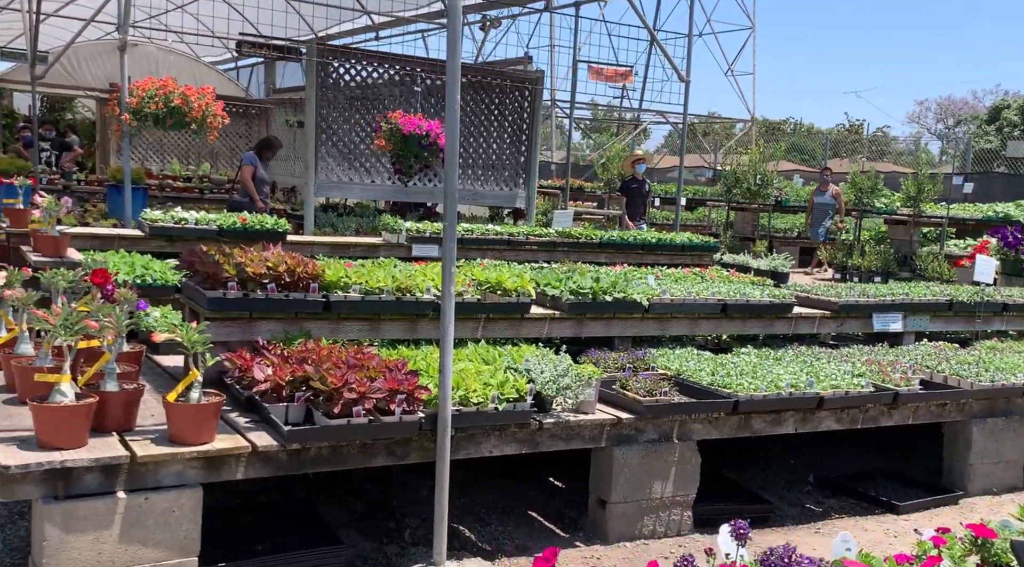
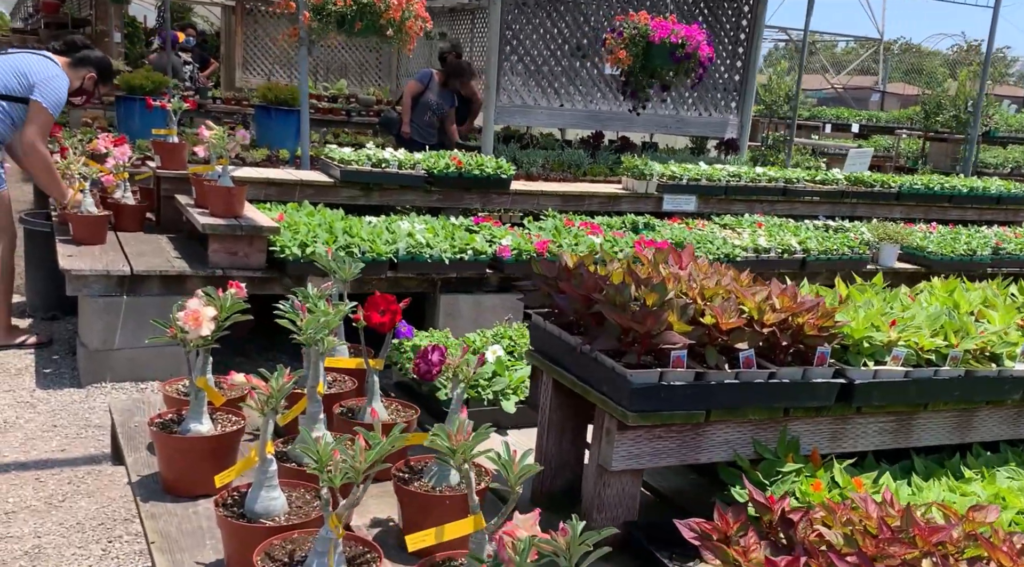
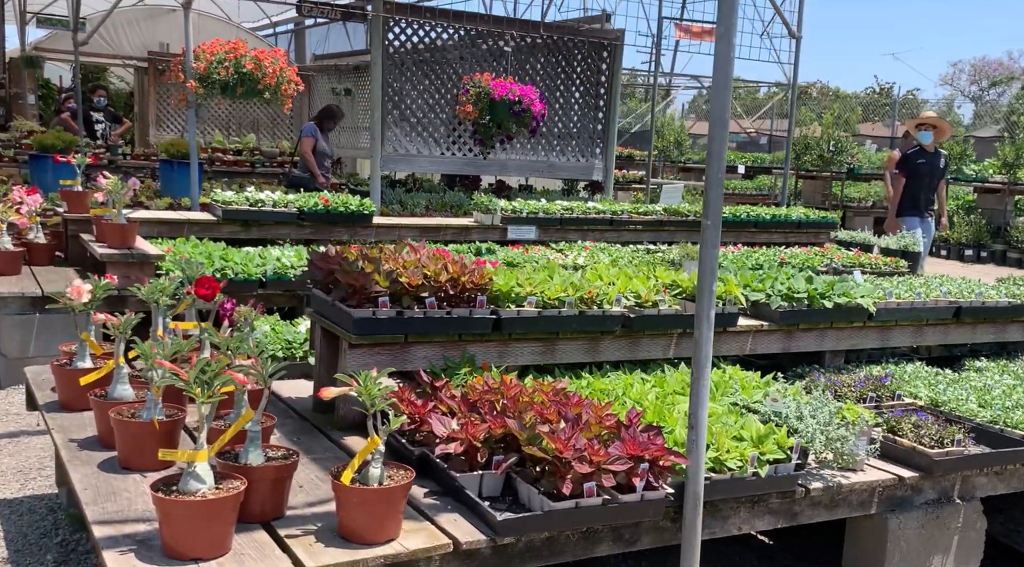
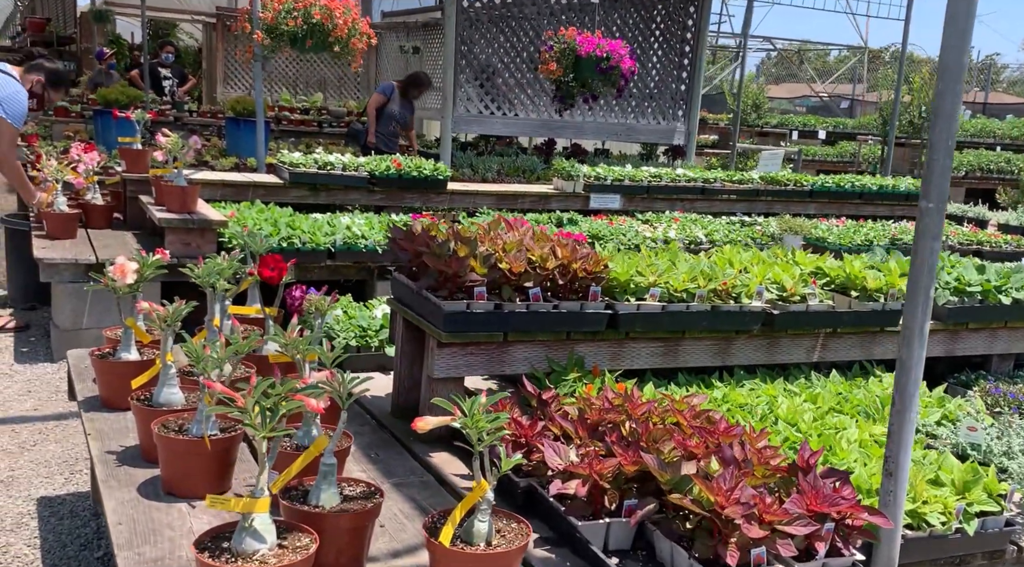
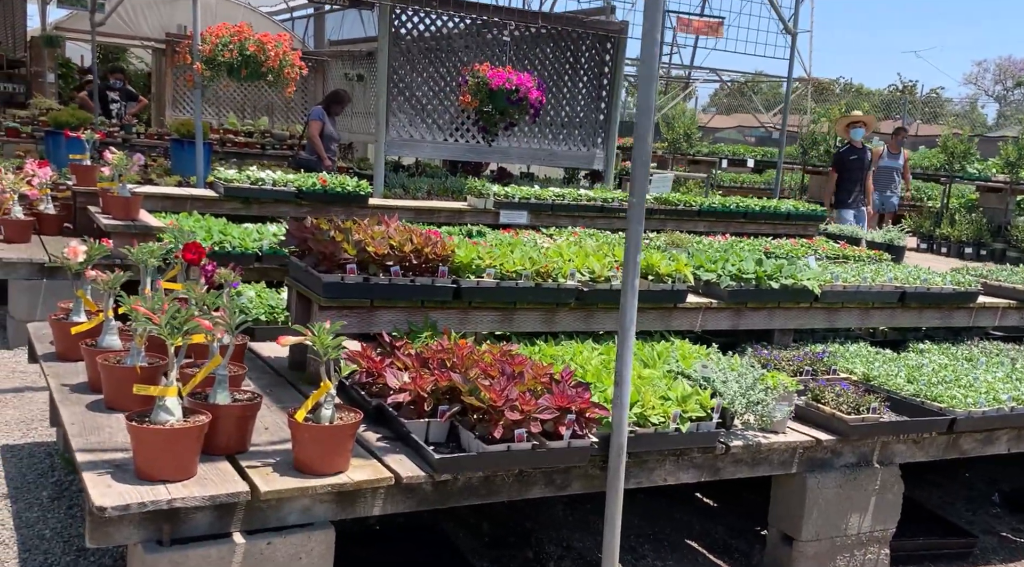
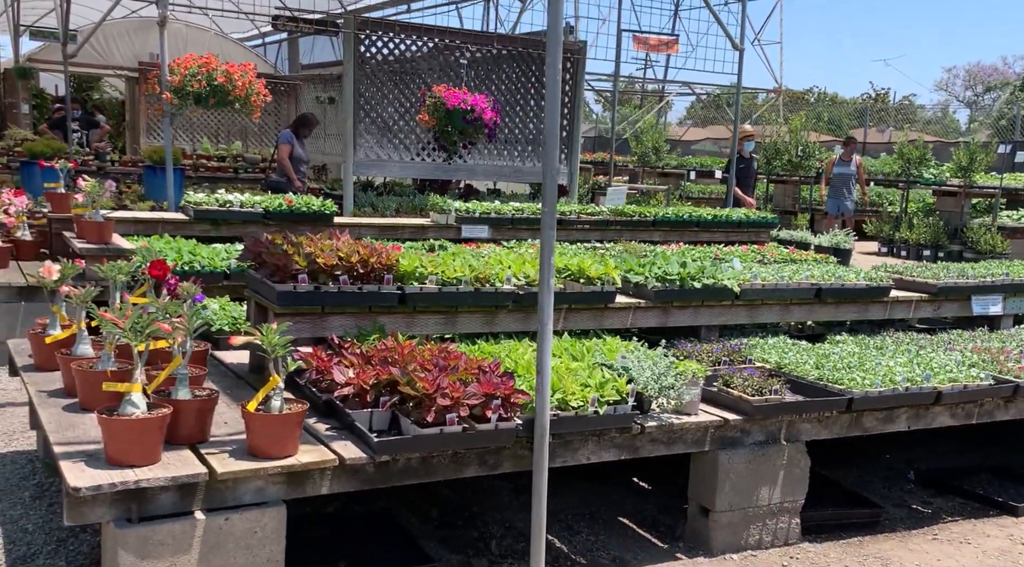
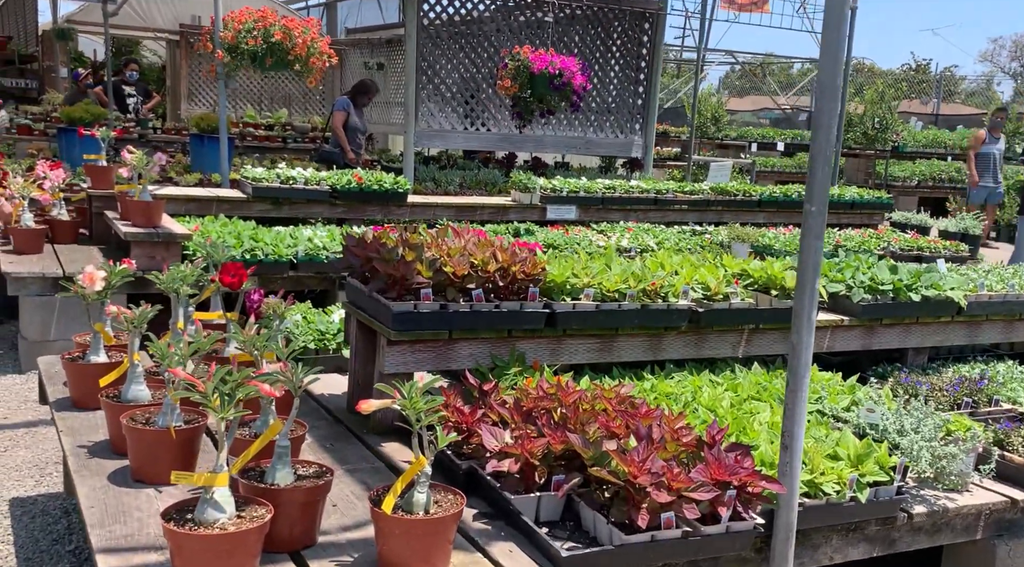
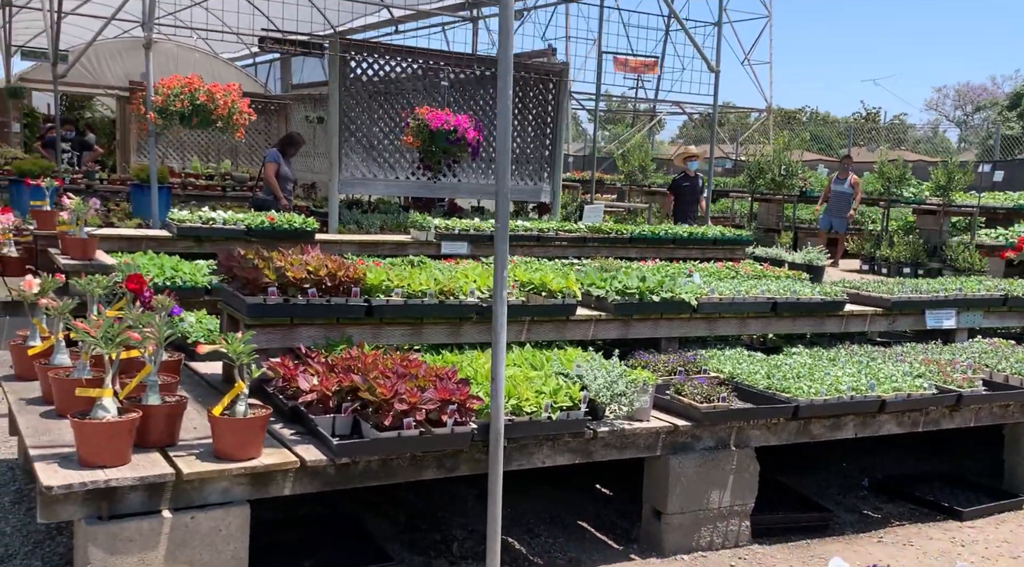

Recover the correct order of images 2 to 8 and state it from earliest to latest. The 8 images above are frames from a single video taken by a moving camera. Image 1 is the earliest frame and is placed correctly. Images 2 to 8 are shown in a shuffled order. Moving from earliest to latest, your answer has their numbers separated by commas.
8, 6, 5, 3, 7, 4, 2
